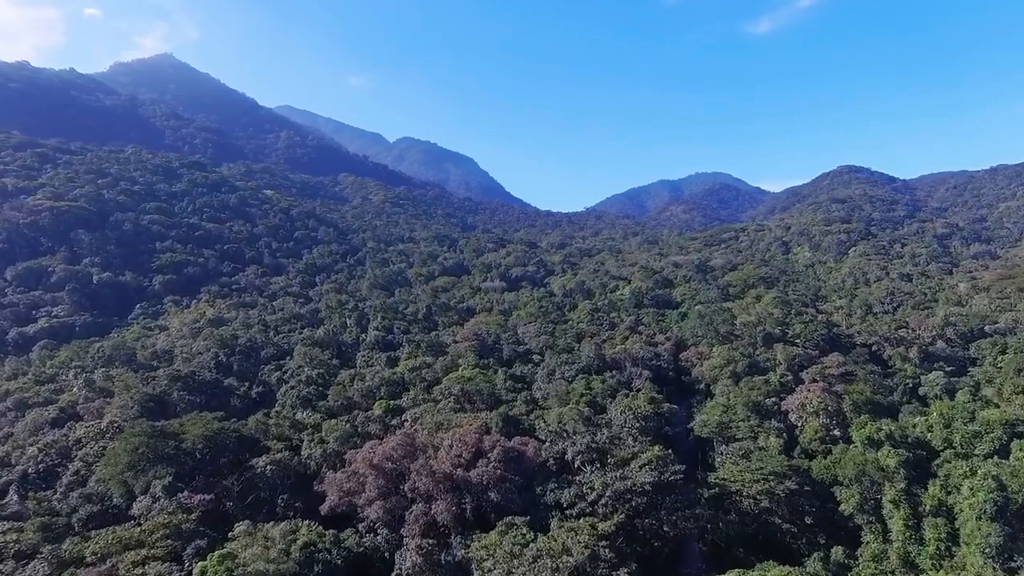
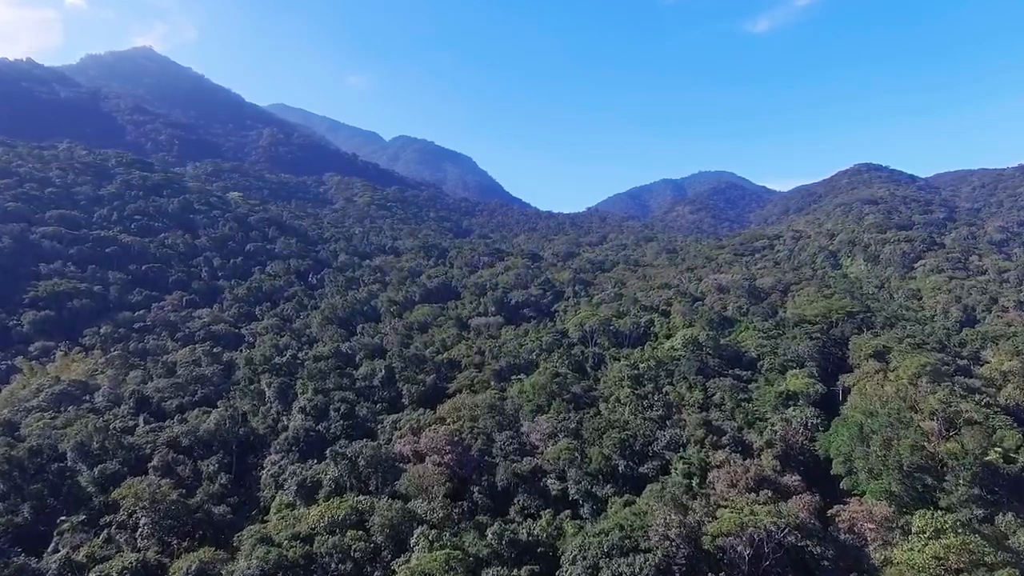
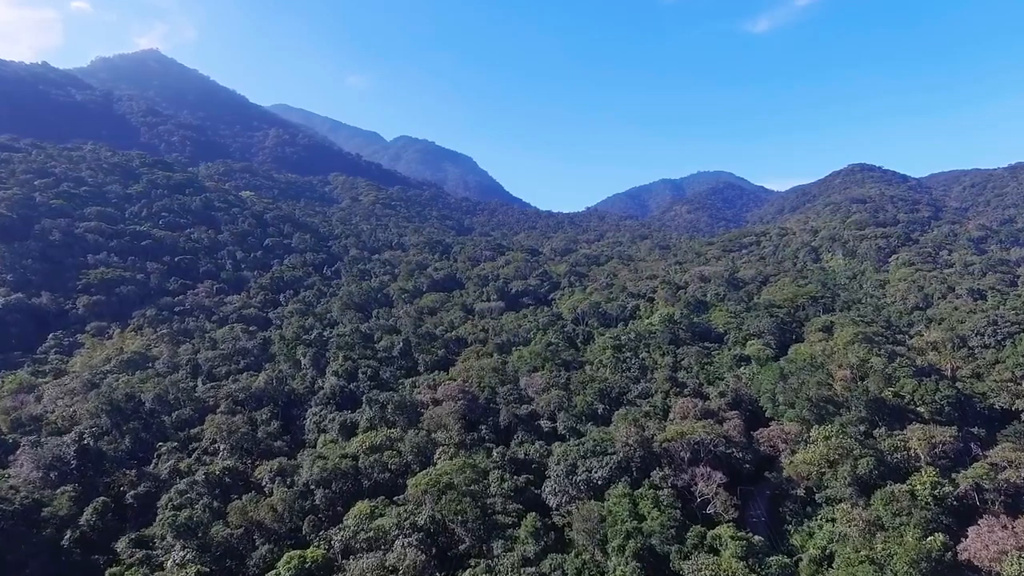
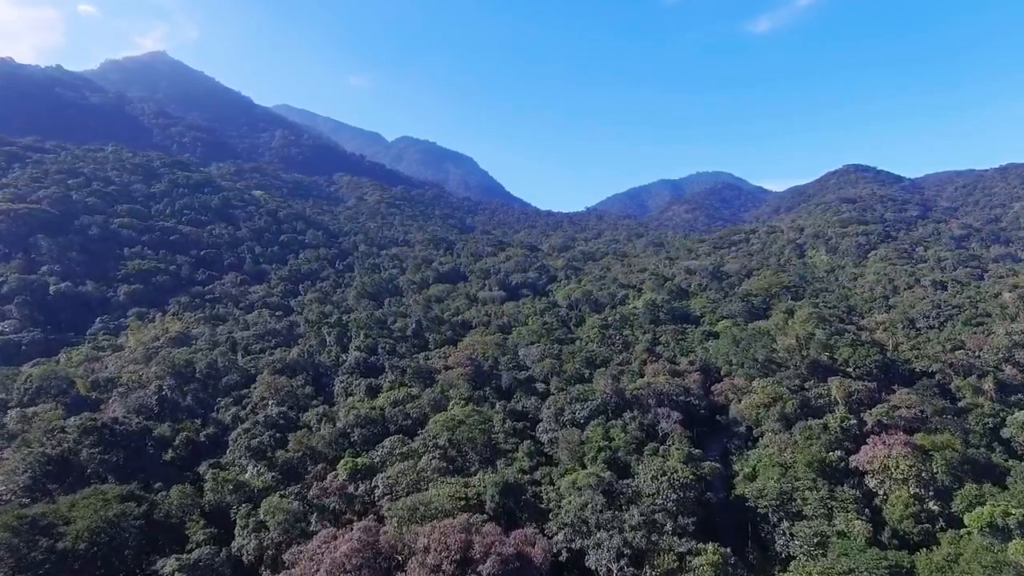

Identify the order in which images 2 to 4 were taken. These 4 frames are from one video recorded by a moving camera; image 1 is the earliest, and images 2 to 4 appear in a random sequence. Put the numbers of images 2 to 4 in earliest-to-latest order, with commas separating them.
4, 3, 2
